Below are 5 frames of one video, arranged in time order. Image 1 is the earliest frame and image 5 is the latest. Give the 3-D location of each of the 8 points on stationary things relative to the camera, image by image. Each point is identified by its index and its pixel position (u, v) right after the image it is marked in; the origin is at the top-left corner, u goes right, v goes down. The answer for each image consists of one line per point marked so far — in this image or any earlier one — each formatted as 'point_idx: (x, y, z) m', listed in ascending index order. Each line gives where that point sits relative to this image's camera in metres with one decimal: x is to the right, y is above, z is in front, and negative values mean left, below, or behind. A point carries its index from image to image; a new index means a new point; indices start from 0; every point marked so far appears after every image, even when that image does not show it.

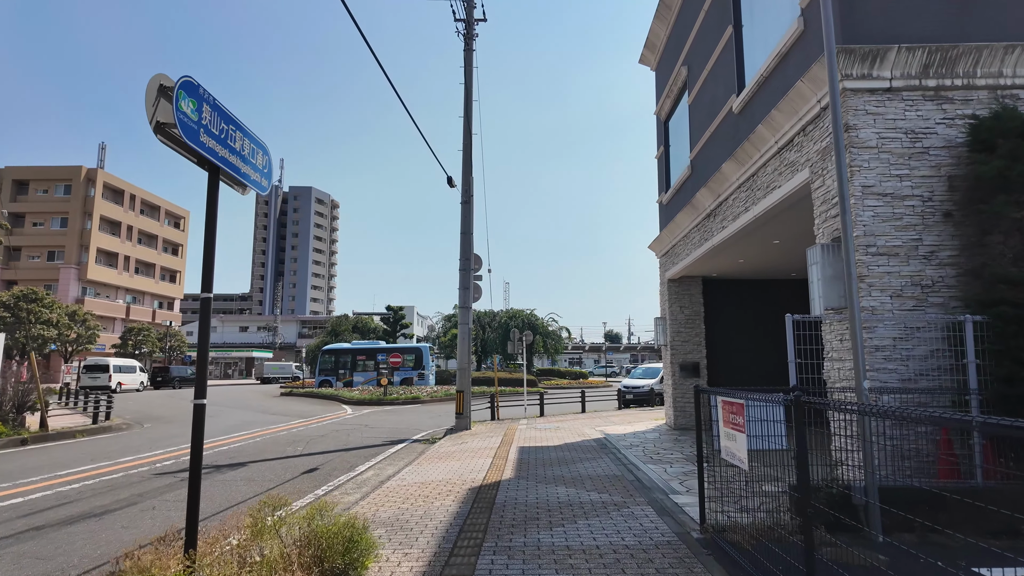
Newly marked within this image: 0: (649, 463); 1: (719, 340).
0: (+2.0, -2.6, +8.7) m
1: (+4.9, -1.3, +14.1) m
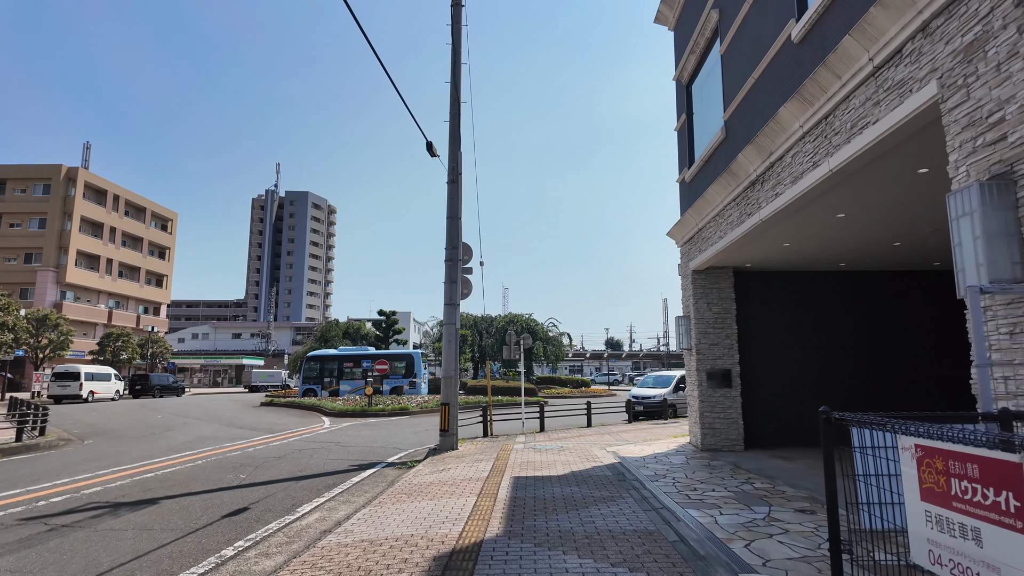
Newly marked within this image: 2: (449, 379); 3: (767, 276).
0: (+1.9, -2.4, +6.4) m
1: (+4.7, -1.1, +11.8) m
2: (-1.3, -1.9, +12.5) m
3: (+5.2, +0.2, +12.1) m
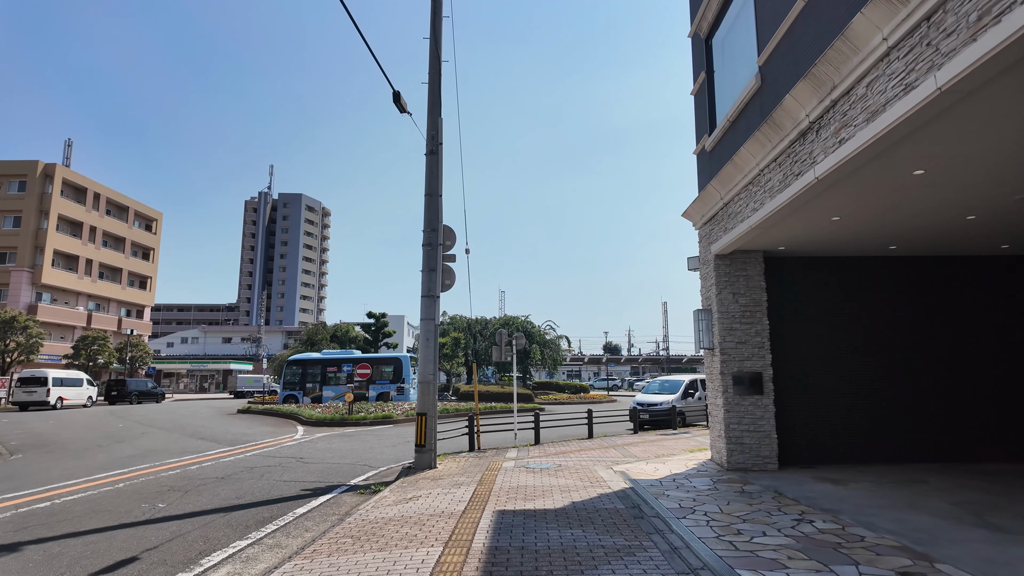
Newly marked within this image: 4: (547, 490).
0: (+1.7, -2.1, +4.5) m
1: (+4.5, -0.9, +9.9) m
2: (-1.5, -1.7, +10.5) m
3: (+5.0, +0.4, +10.2) m
4: (+0.5, -2.7, +7.9) m
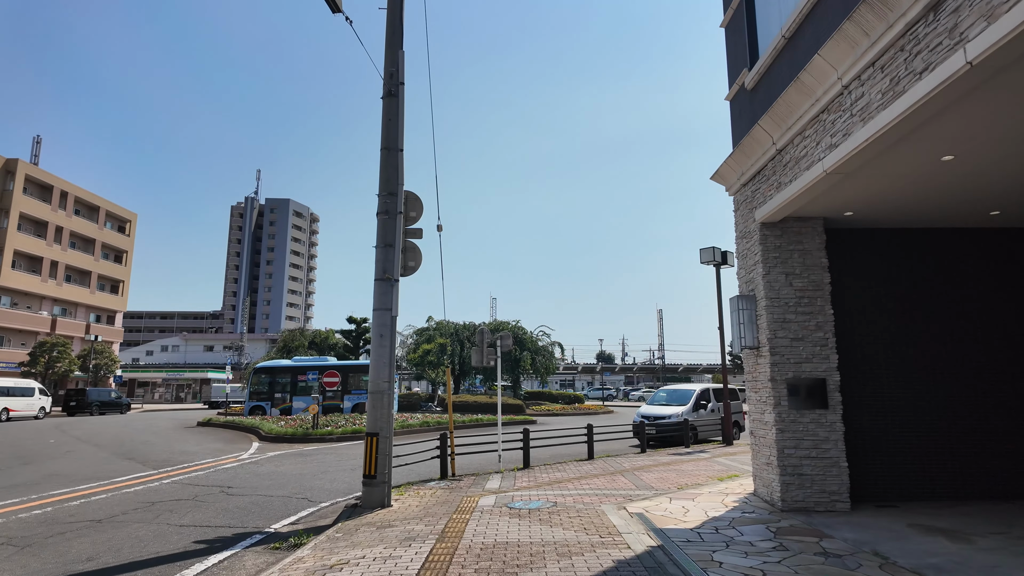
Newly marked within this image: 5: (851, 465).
0: (+1.5, -1.8, +2.0) m
1: (+4.3, -0.6, +7.5) m
2: (-1.8, -1.4, +8.0) m
3: (+4.7, +0.7, +7.8) m
4: (+0.2, -2.4, +5.4) m
5: (+4.1, -2.2, +7.2) m
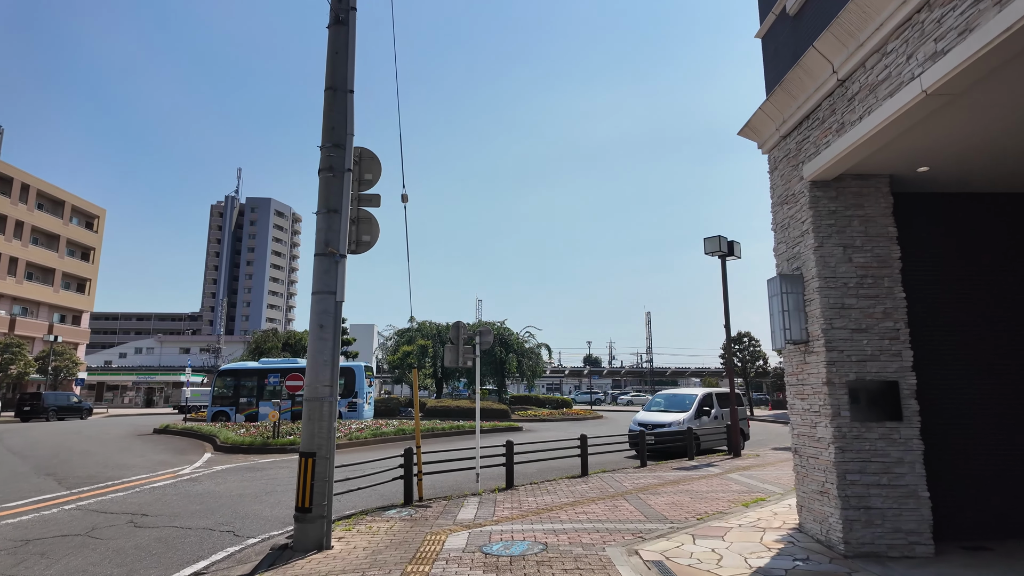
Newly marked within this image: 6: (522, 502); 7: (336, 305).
0: (+1.4, -1.5, +0.3) m
1: (+4.1, -0.4, +5.8) m
2: (-2.0, -1.2, +6.2) m
3: (+4.5, +0.9, +6.1) m
4: (0.0, -2.1, +3.6) m
5: (+3.9, -1.9, +5.5) m
6: (+0.2, -2.9, +7.9) m
7: (-1.9, -0.1, +6.4) m
